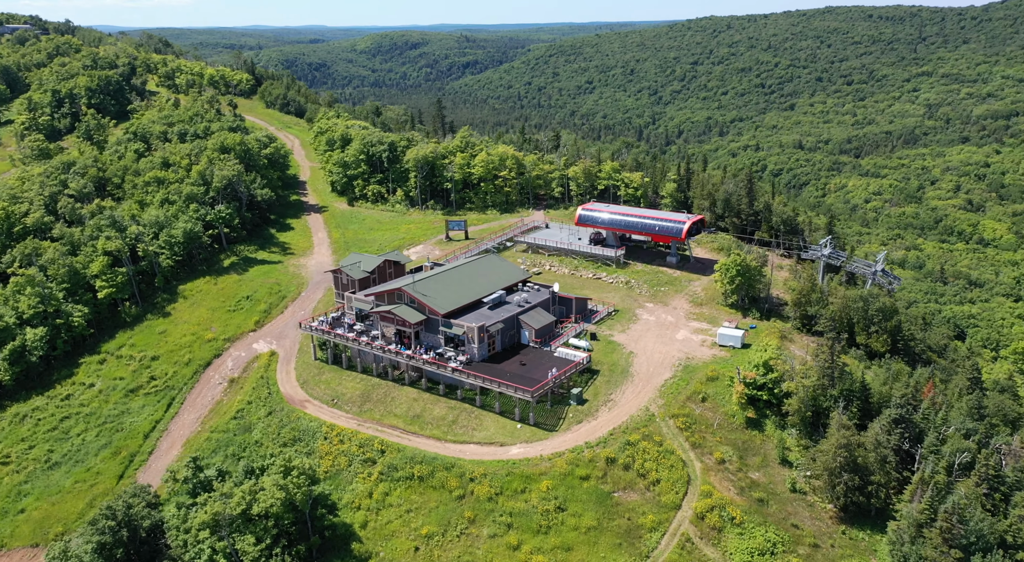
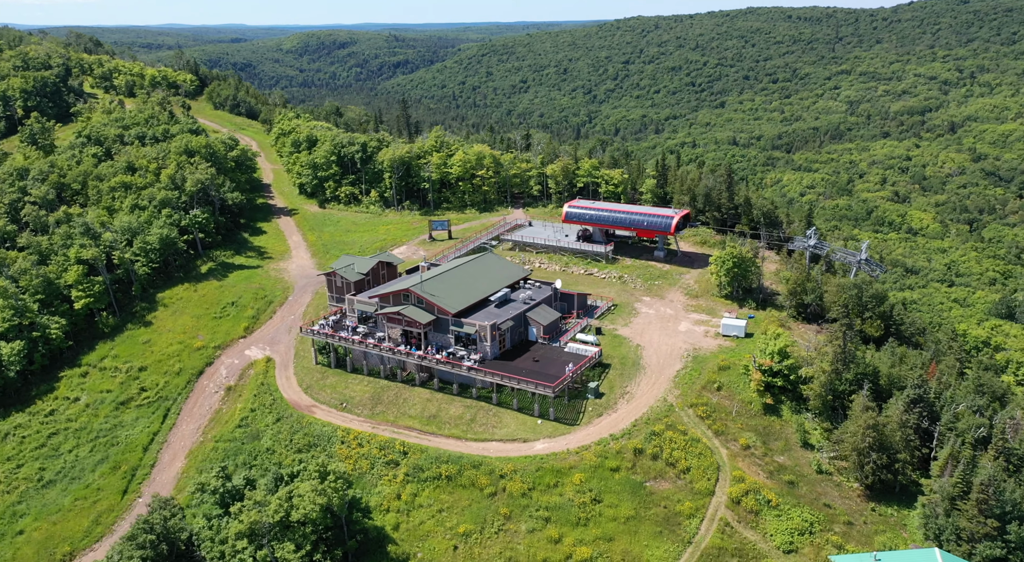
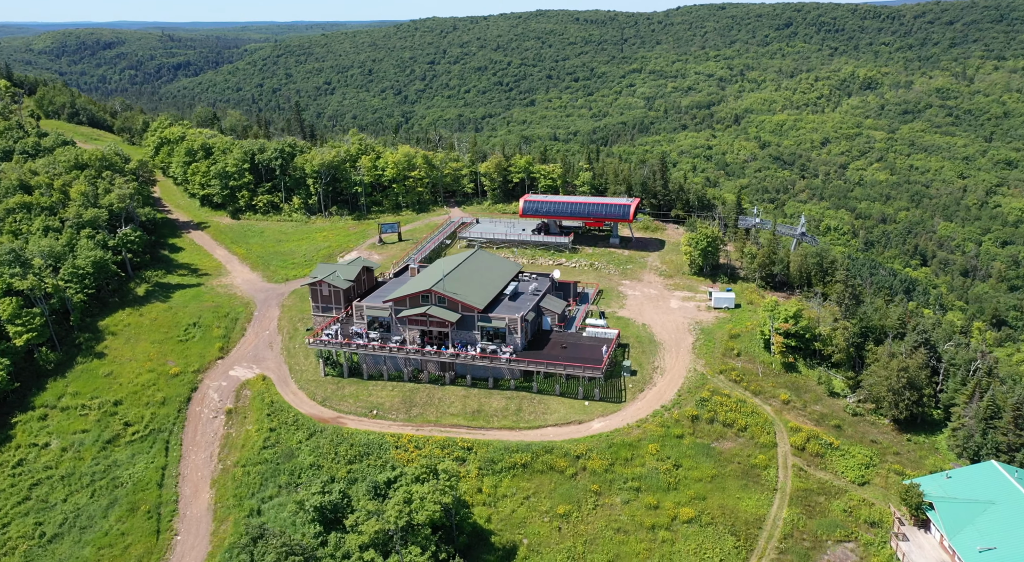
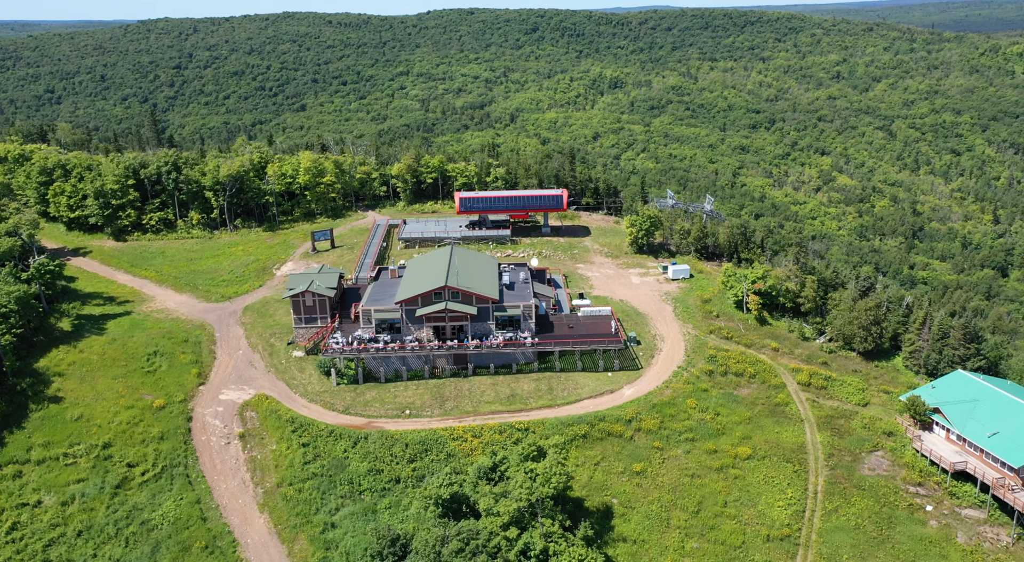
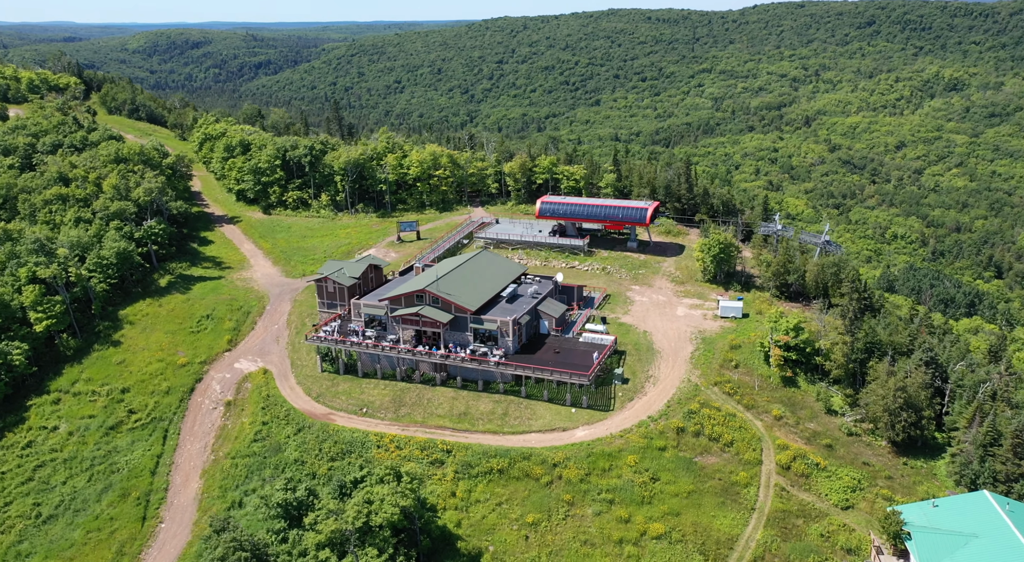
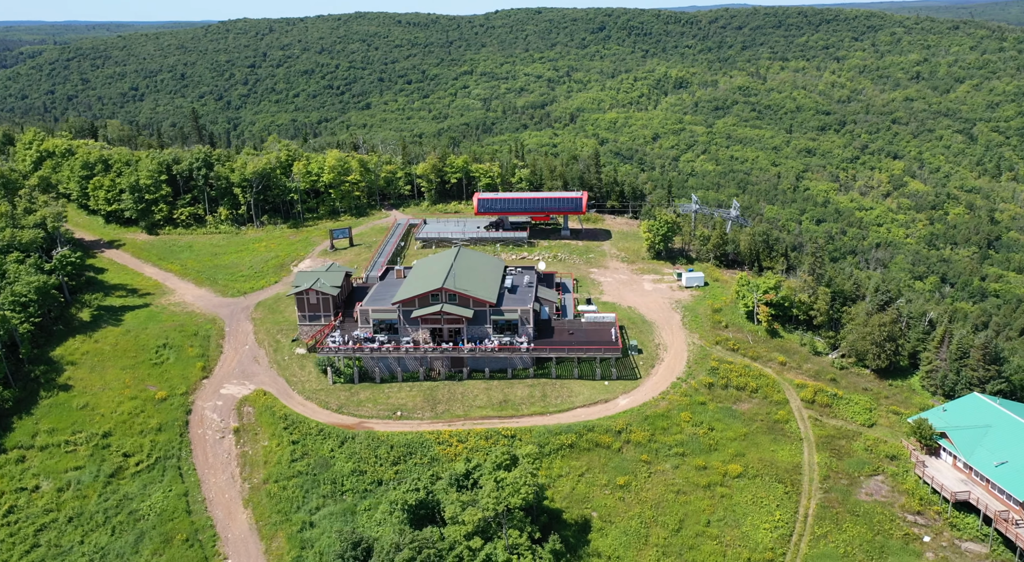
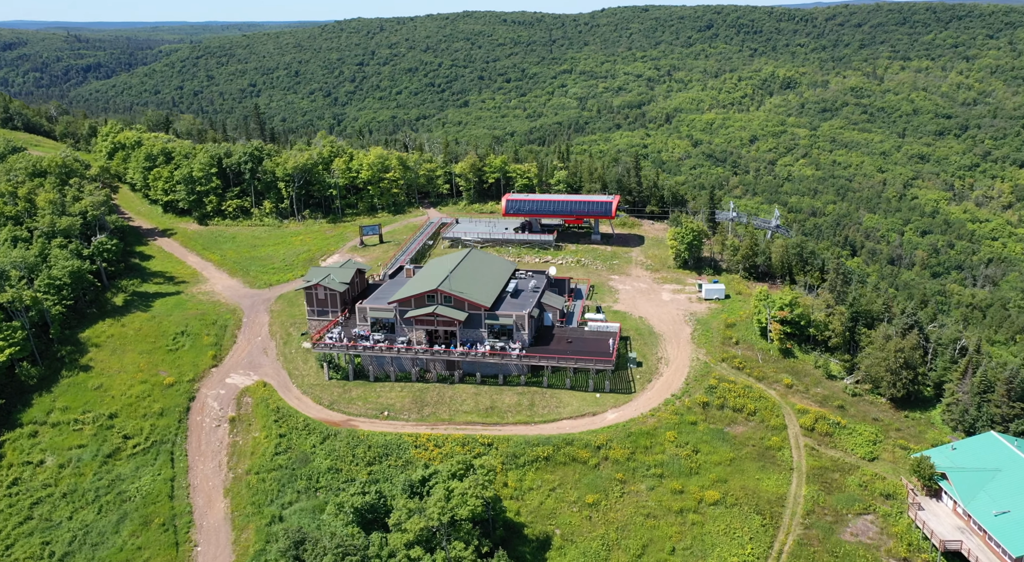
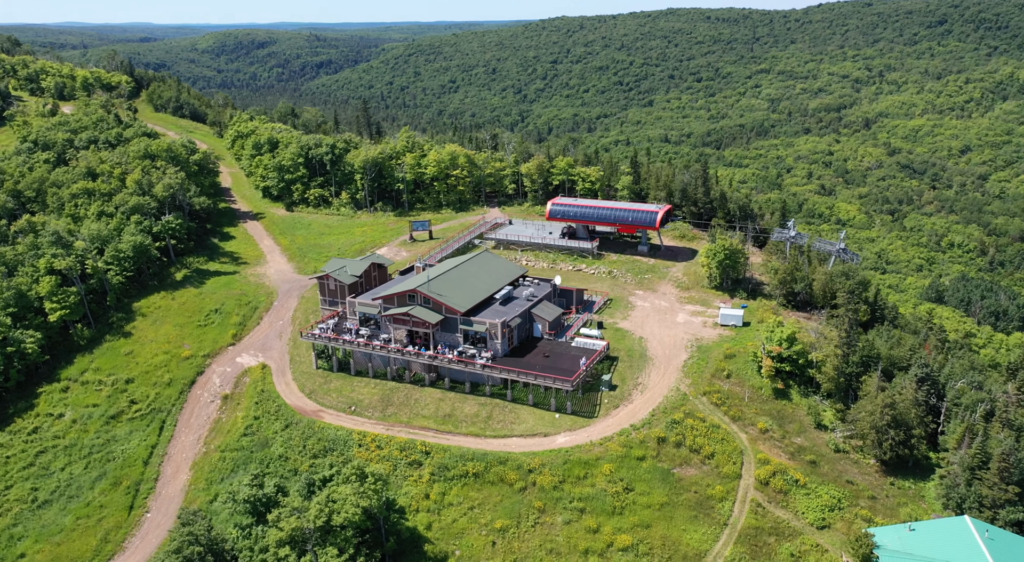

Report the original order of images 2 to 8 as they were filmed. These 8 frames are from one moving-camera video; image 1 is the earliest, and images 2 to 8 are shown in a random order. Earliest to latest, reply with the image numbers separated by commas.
2, 8, 5, 3, 7, 6, 4
